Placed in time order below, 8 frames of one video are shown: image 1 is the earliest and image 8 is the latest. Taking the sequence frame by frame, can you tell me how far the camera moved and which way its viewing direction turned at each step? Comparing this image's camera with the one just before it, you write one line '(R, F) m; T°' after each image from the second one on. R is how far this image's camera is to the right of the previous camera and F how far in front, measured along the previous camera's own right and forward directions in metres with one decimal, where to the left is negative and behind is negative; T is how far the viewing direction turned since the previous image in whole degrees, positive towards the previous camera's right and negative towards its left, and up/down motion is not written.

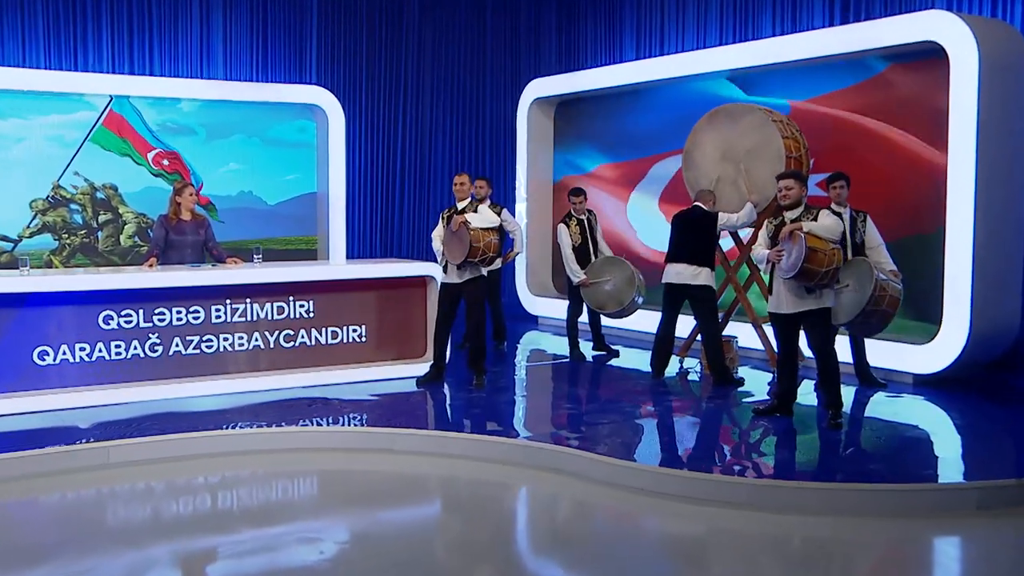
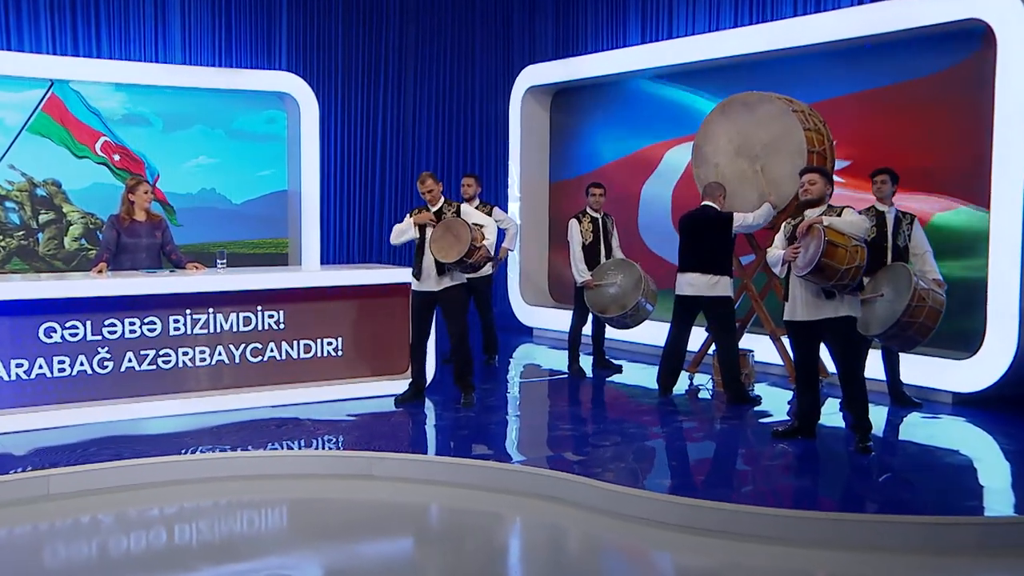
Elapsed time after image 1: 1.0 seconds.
(0.0, +0.7) m; 0°
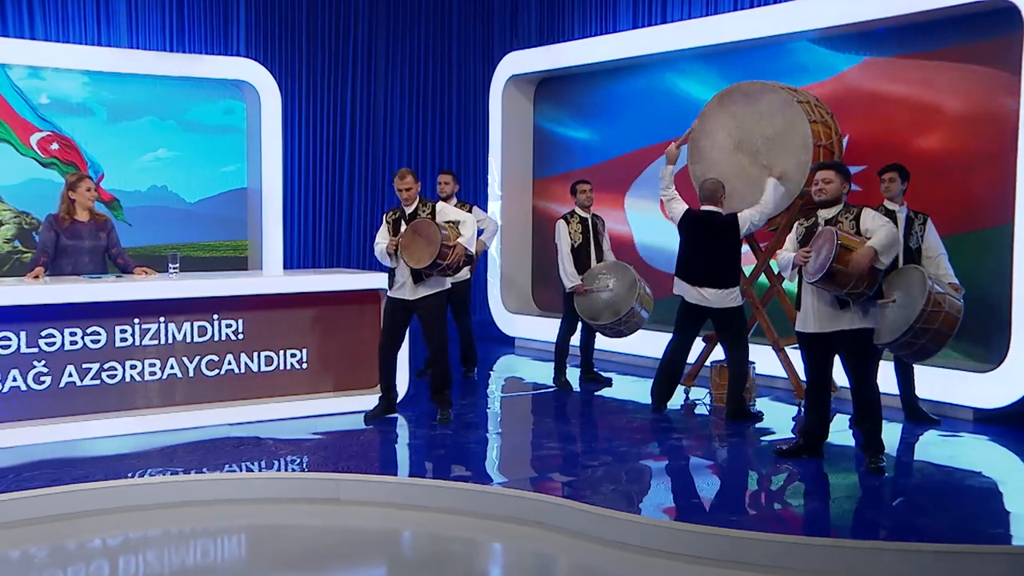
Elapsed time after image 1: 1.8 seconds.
(0.0, +0.5) m; +1°
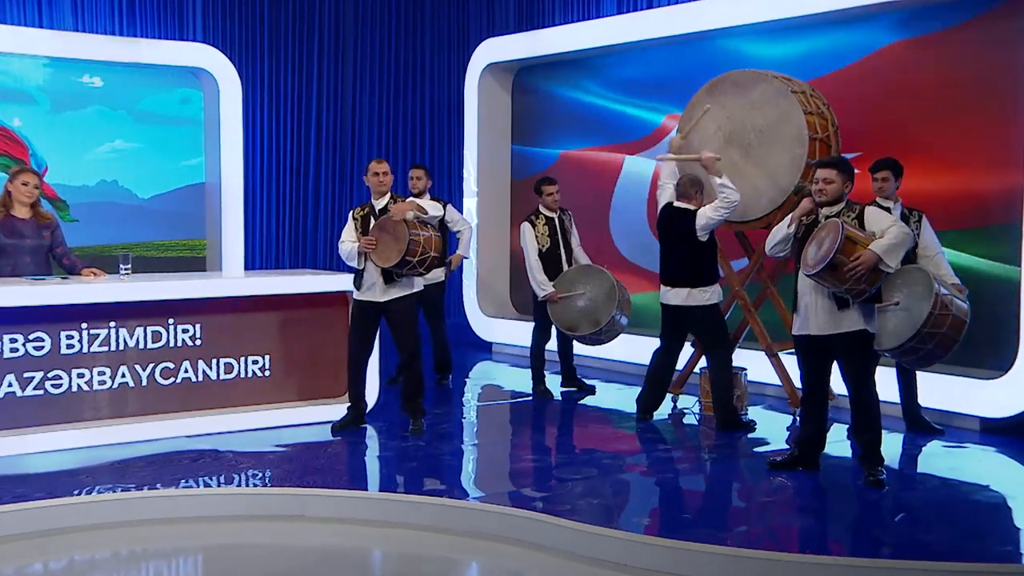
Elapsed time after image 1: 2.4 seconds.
(0.0, +0.3) m; +1°
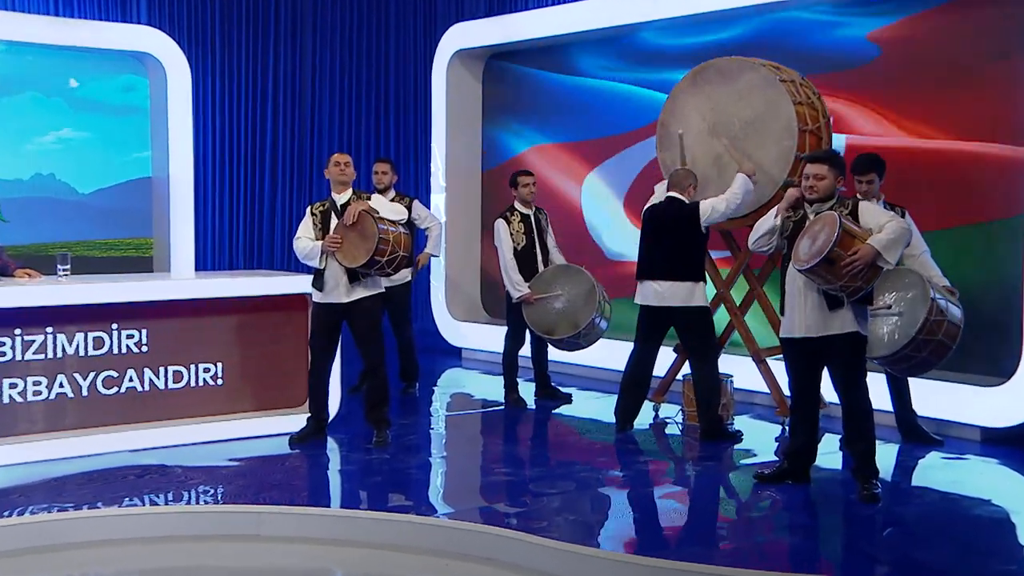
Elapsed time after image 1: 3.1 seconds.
(0.0, +0.3) m; +1°
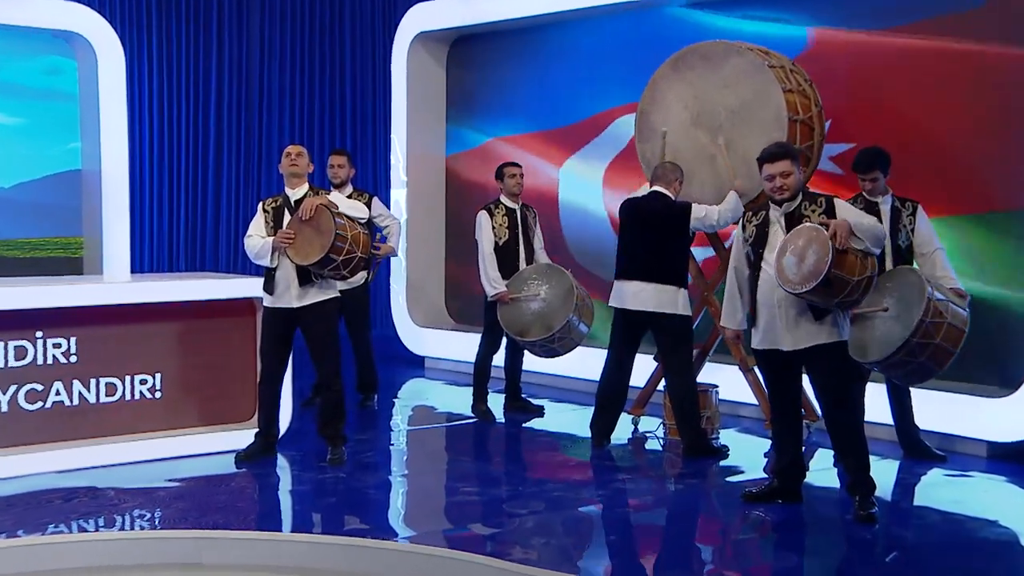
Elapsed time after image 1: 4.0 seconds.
(0.0, +0.4) m; +2°
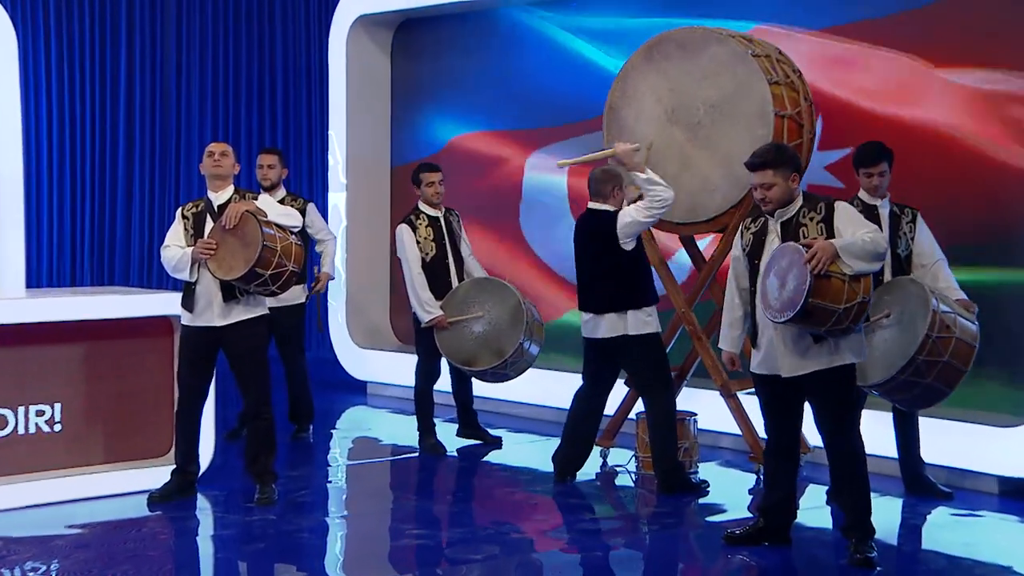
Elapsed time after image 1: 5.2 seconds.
(0.0, +0.5) m; +2°
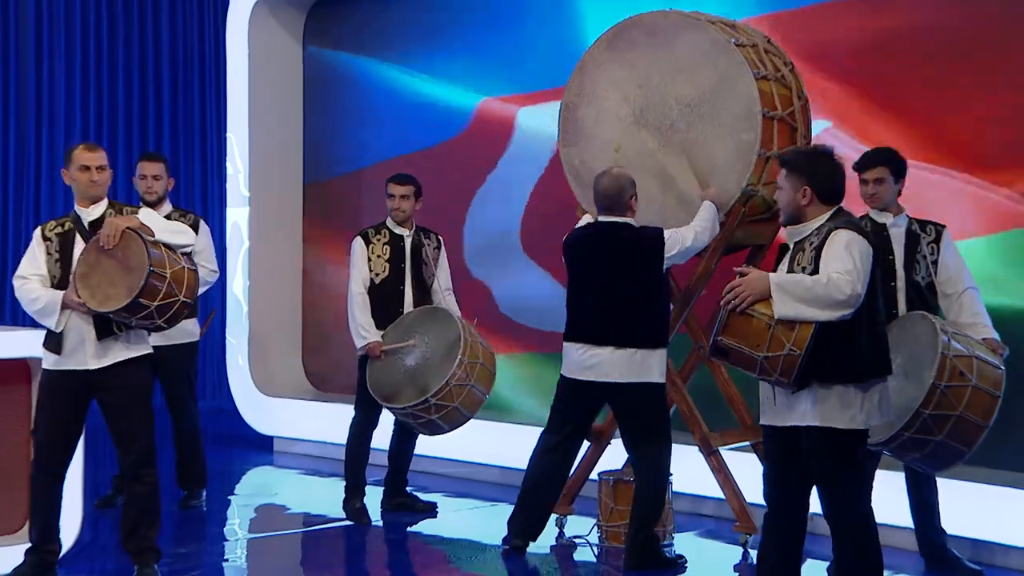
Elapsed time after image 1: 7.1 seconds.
(0.0, +0.7) m; +3°
